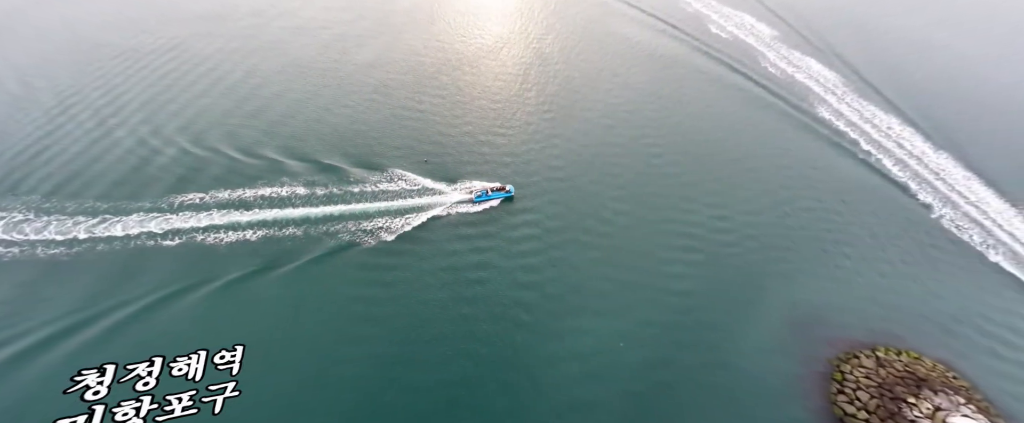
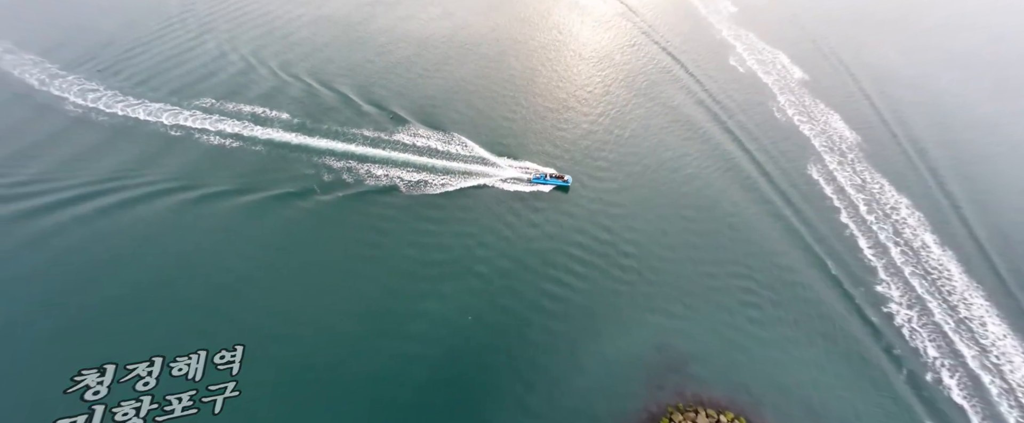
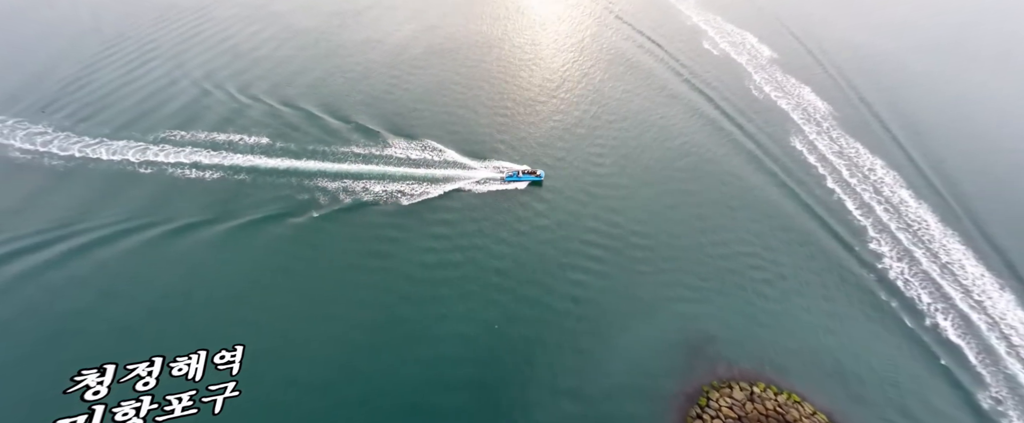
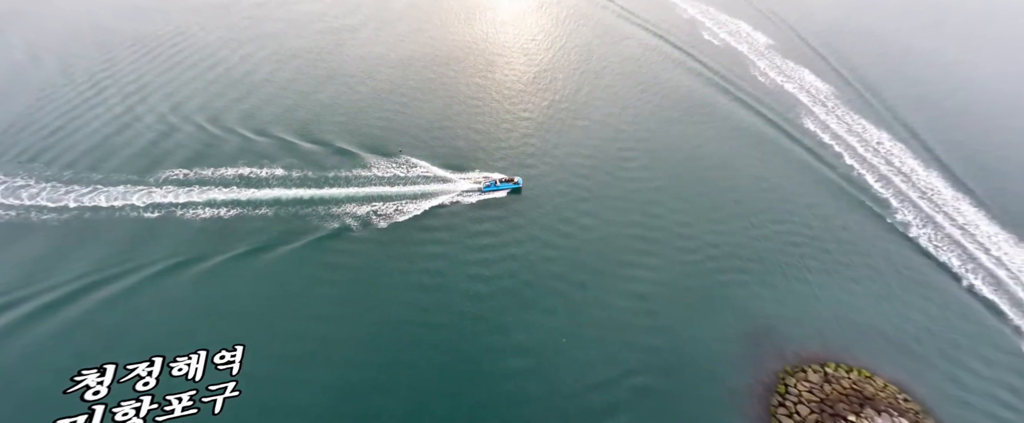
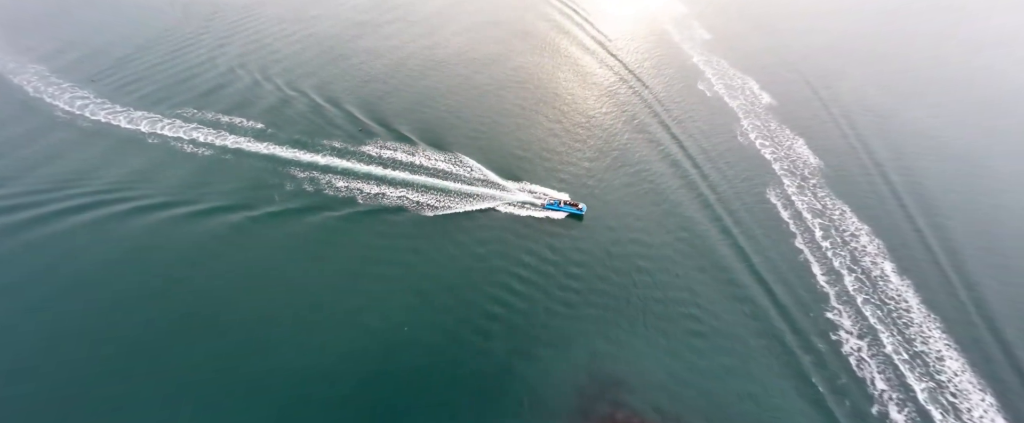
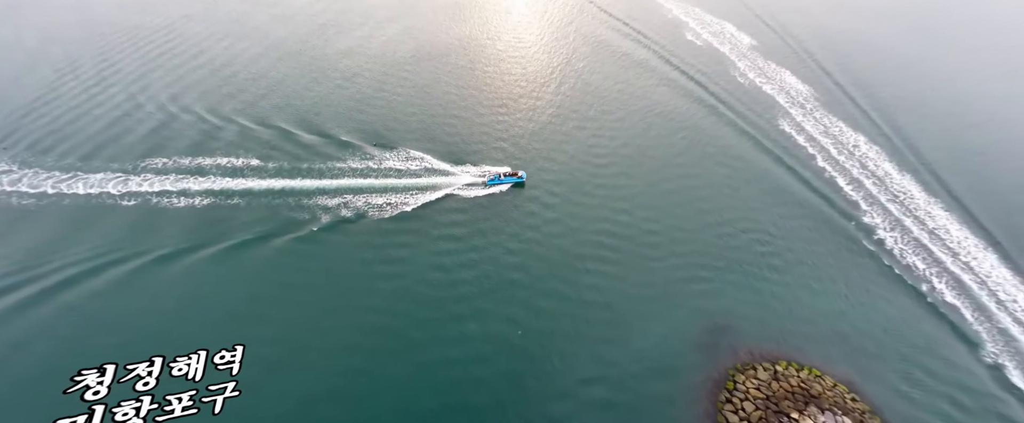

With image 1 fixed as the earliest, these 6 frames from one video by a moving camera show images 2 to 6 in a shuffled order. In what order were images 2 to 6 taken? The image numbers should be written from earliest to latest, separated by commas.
4, 6, 3, 2, 5
